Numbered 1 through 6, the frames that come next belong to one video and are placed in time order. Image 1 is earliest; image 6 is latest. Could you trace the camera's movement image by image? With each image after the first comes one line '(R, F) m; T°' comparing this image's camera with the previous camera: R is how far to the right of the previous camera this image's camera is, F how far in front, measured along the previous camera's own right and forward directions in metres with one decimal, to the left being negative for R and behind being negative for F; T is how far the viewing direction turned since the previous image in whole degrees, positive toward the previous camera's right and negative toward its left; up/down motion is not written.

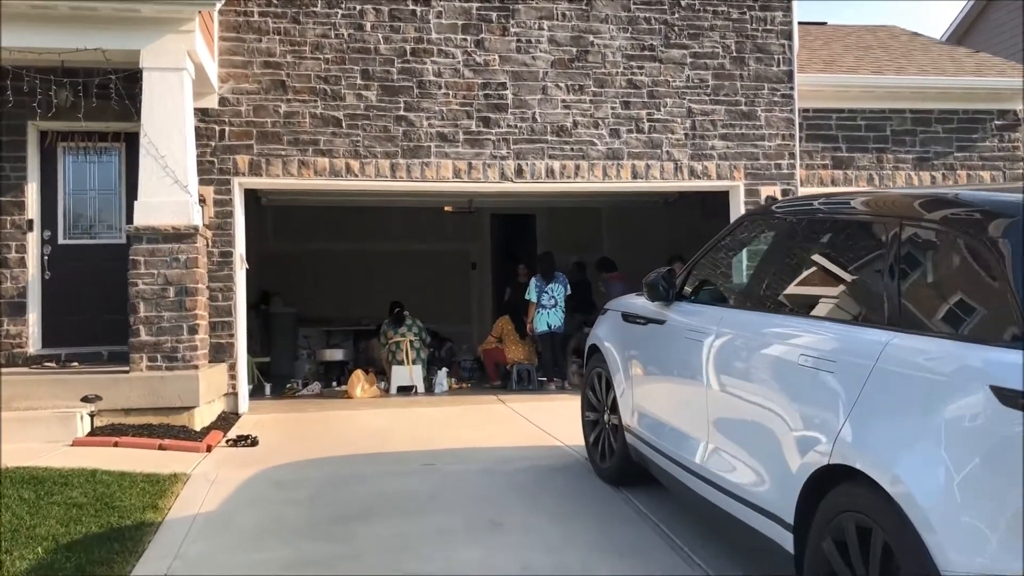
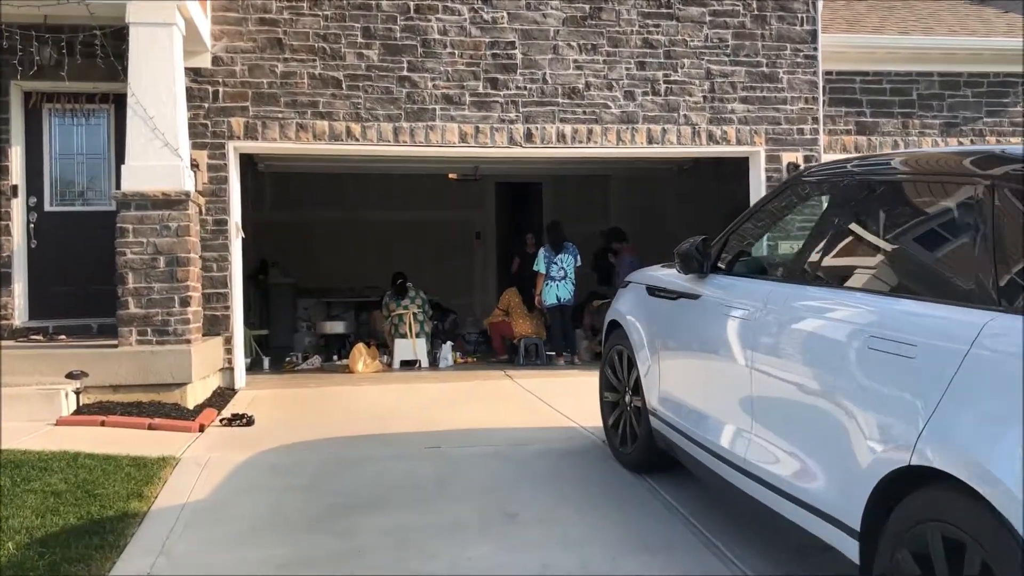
(-0.1, +0.4) m; 0°
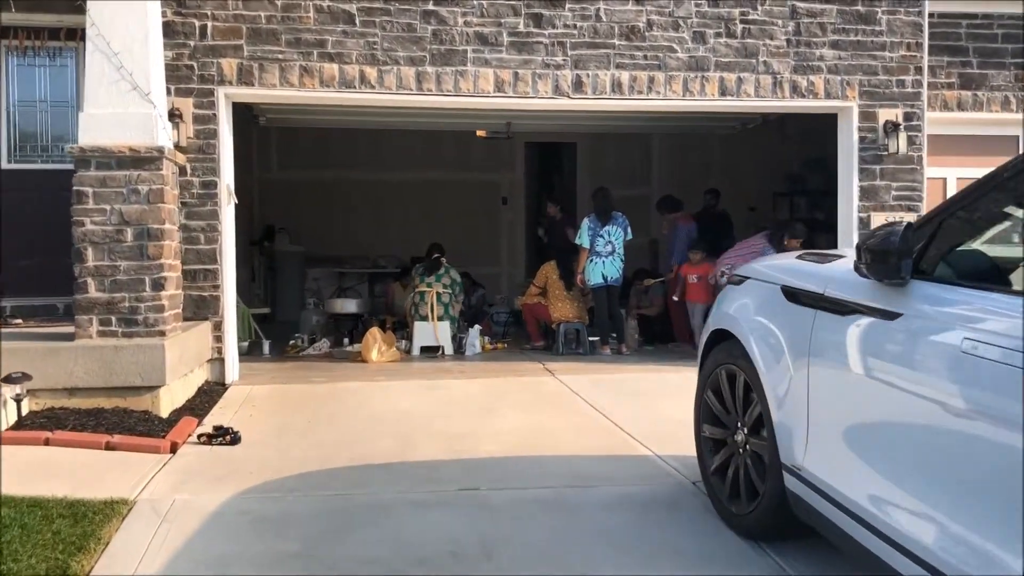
(-0.2, +1.4) m; -1°
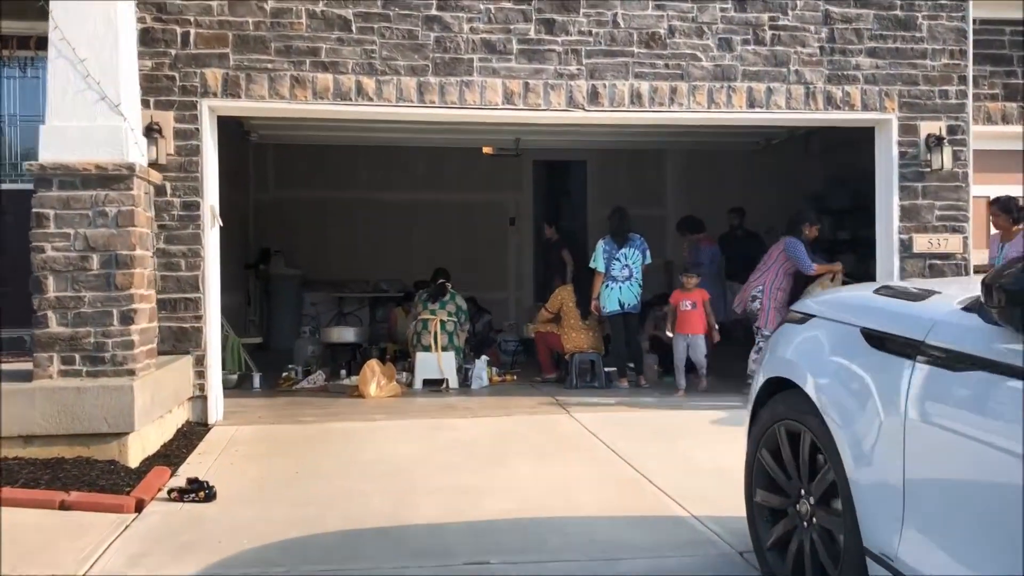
(0.0, +0.6) m; 0°
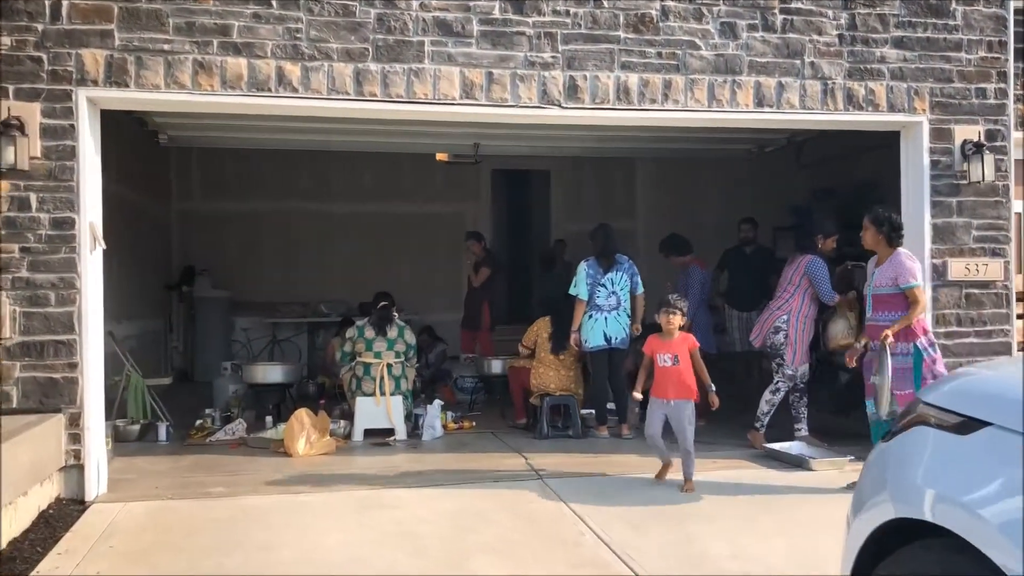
(0.0, +1.2) m; +3°
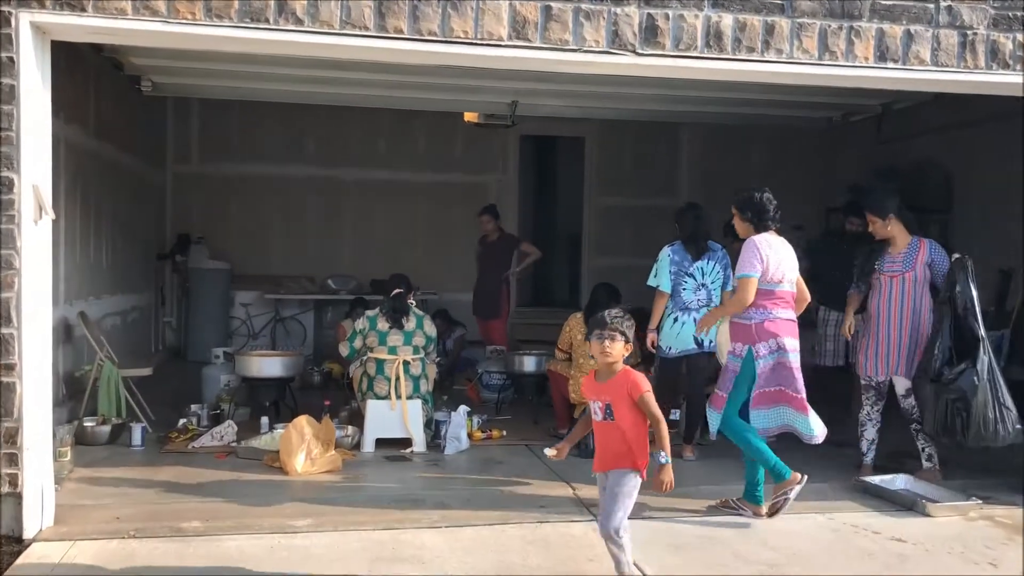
(-0.2, +1.1) m; -1°
